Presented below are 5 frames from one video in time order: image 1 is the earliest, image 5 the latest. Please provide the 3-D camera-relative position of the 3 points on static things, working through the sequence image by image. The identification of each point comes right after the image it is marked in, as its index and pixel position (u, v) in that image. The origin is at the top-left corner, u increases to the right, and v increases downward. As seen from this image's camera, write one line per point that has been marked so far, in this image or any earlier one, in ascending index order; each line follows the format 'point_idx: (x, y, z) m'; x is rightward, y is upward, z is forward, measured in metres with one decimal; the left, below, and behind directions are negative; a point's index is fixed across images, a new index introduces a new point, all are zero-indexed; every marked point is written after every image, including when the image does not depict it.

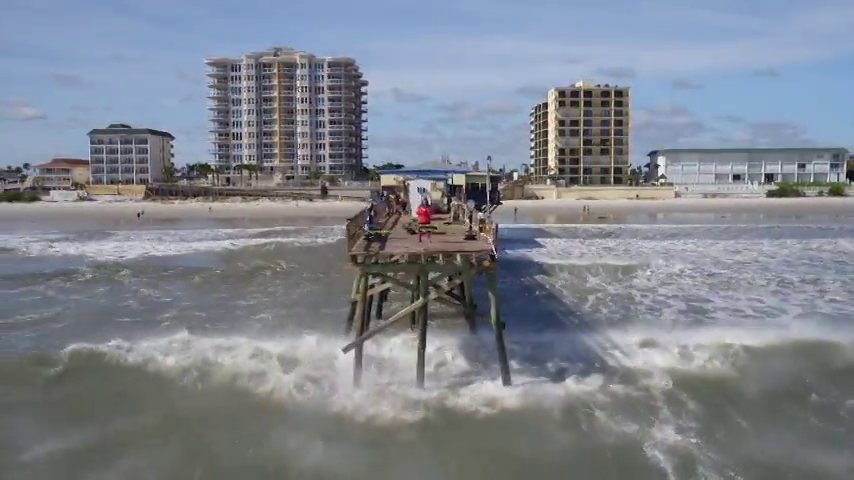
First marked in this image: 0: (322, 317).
0: (-2.4, -1.7, +19.9) m
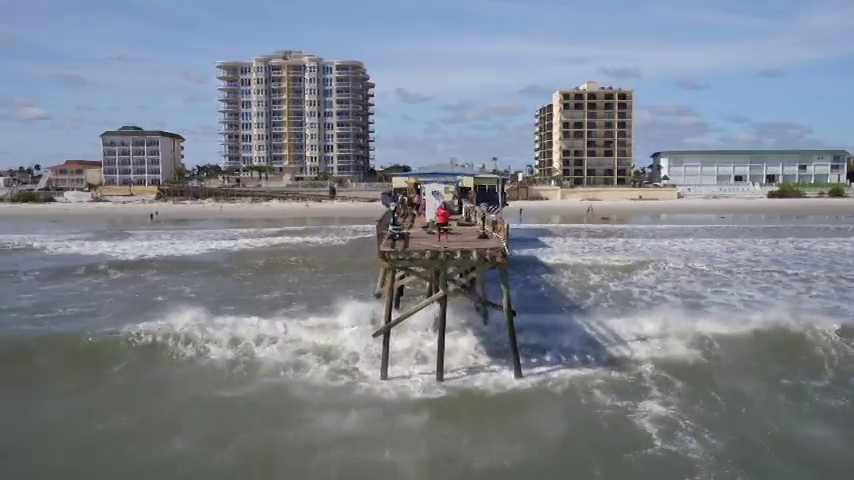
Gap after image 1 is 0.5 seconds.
0: (-2.1, -1.7, +21.4) m
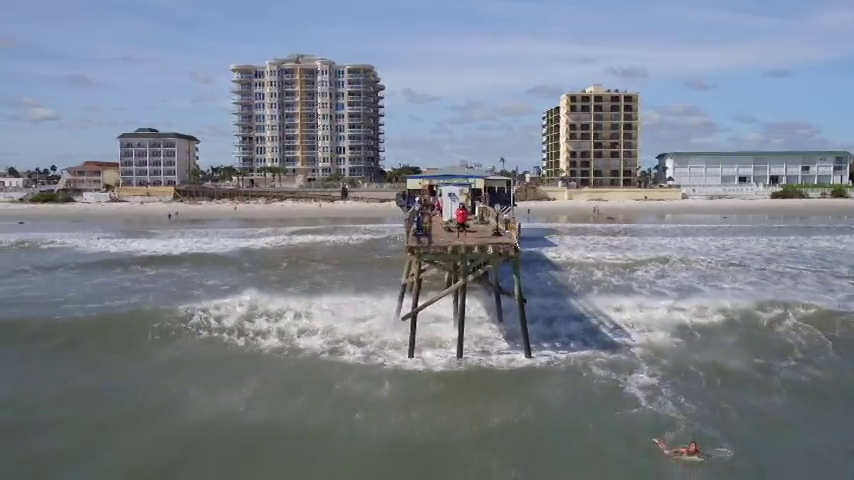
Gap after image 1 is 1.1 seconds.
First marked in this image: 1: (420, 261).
0: (-1.6, -1.6, +23.4) m
1: (-0.1, -0.4, +15.6) m
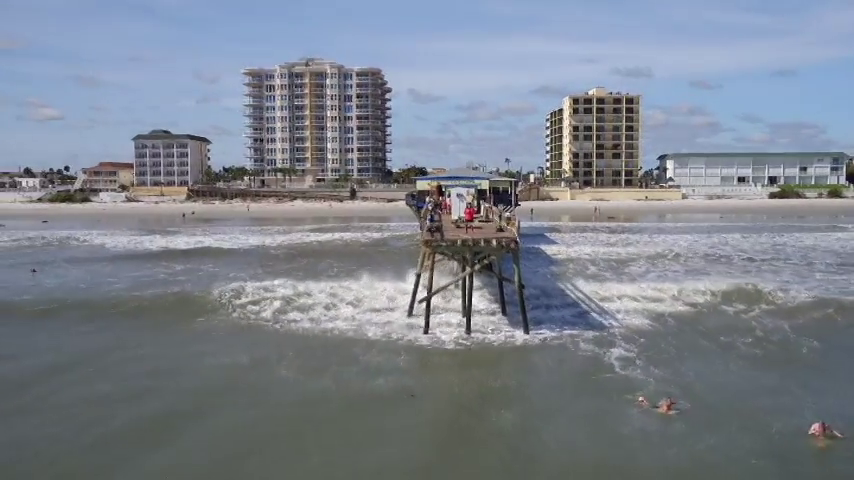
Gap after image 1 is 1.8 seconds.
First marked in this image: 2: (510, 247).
0: (-1.3, -1.5, +25.8) m
1: (+0.1, -0.3, +18.0) m
2: (+1.7, -0.1, +17.1) m
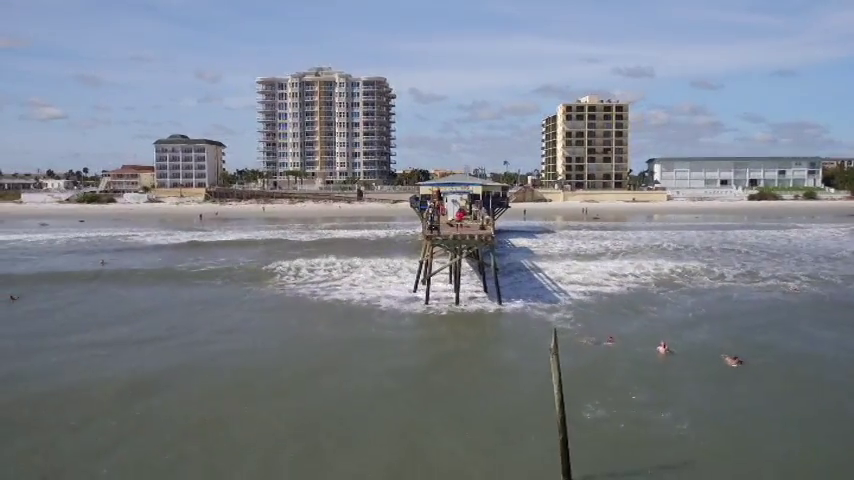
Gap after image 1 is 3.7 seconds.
0: (-1.3, -1.4, +32.1) m
1: (+0.2, -0.1, +24.4) m
2: (+1.7, 0.0, +23.4) m
